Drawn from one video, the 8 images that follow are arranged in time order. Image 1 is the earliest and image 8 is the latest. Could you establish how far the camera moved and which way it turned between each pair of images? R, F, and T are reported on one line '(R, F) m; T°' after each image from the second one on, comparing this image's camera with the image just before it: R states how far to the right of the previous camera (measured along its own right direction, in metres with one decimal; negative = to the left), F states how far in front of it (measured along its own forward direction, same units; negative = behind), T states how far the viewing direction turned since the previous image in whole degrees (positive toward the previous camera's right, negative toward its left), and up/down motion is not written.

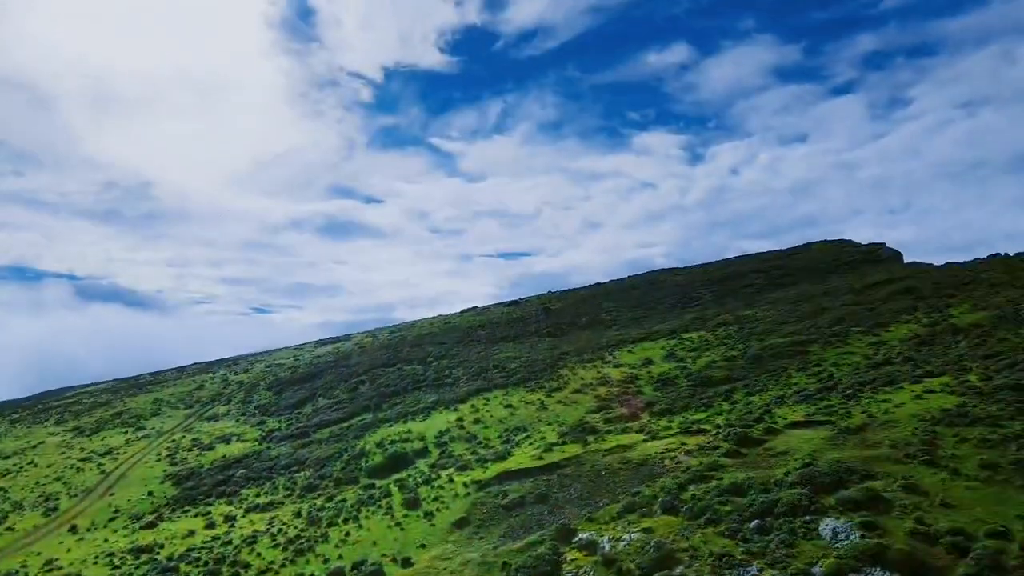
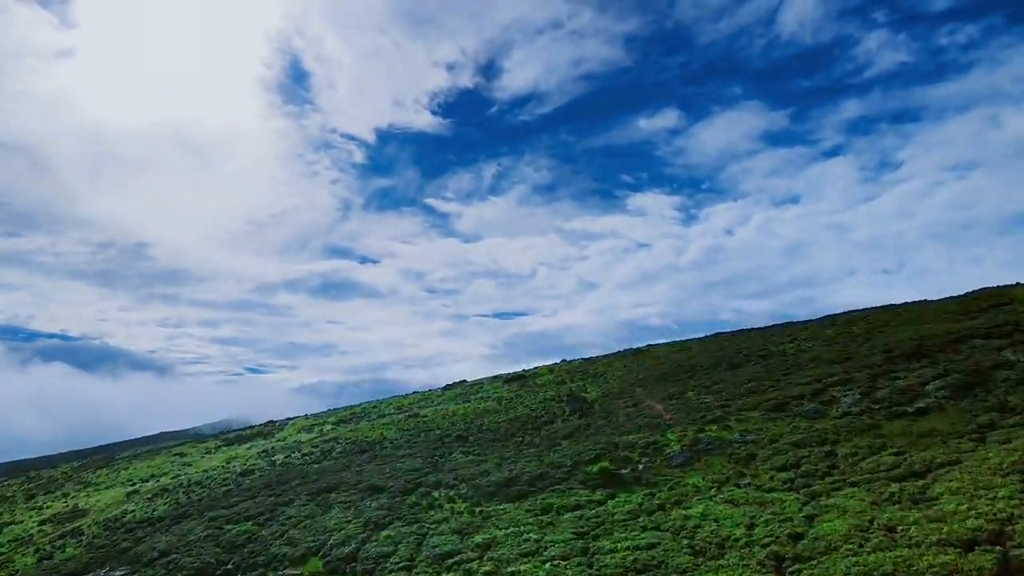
(-0.9, +43.4) m; 0°
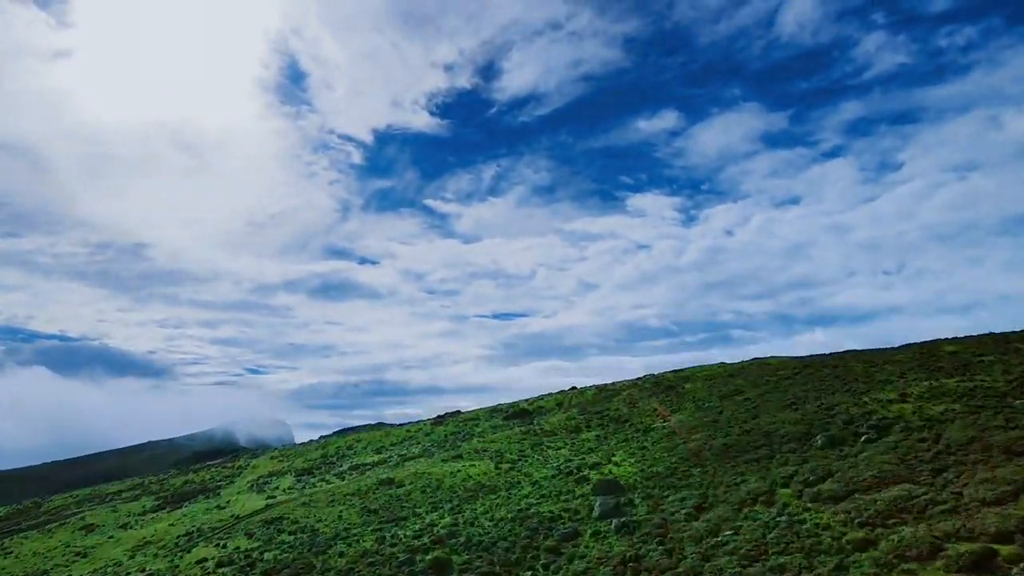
(-0.3, +17.8) m; 0°
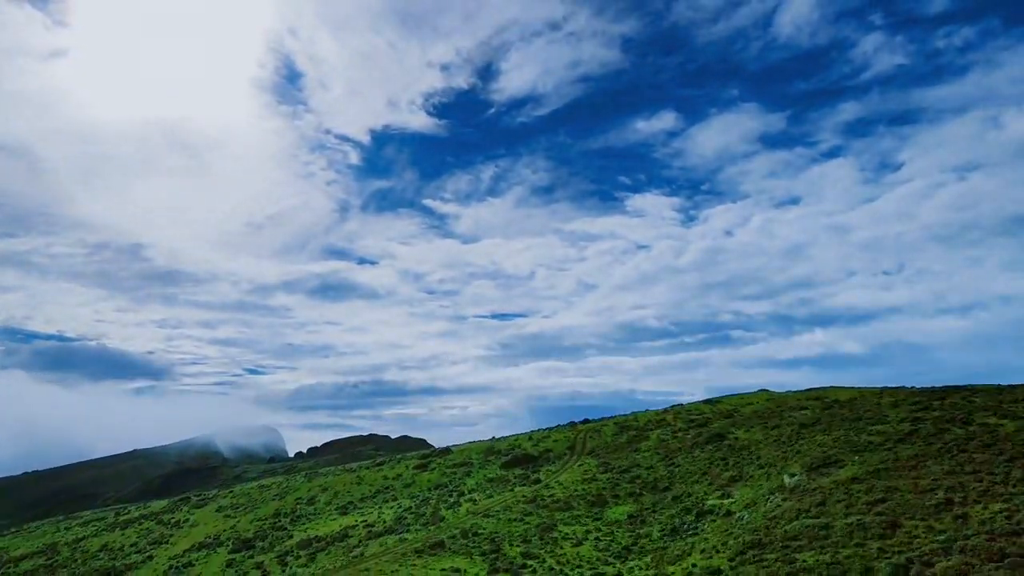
(-0.1, +18.8) m; 0°
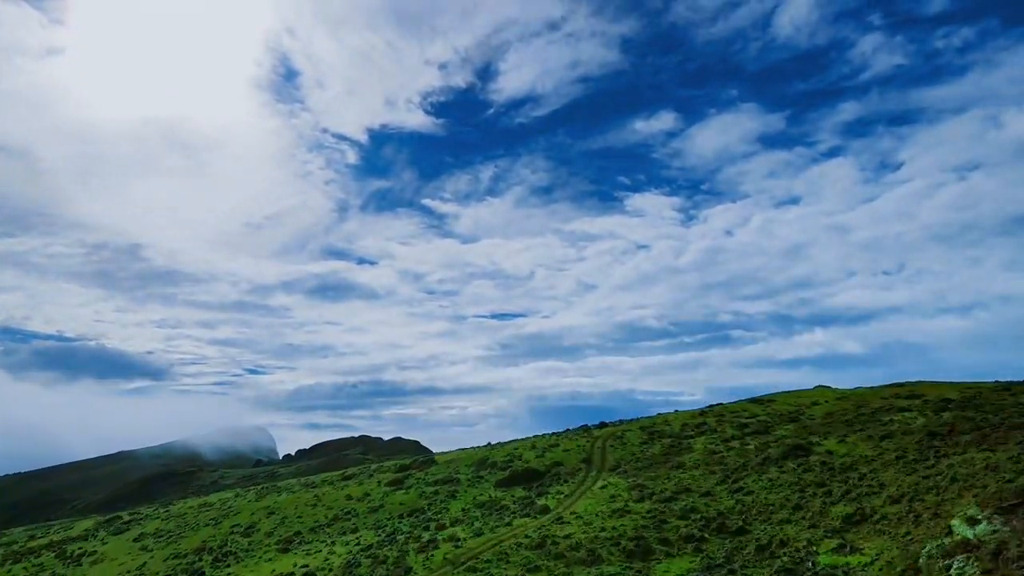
(+0.1, +18.2) m; 0°
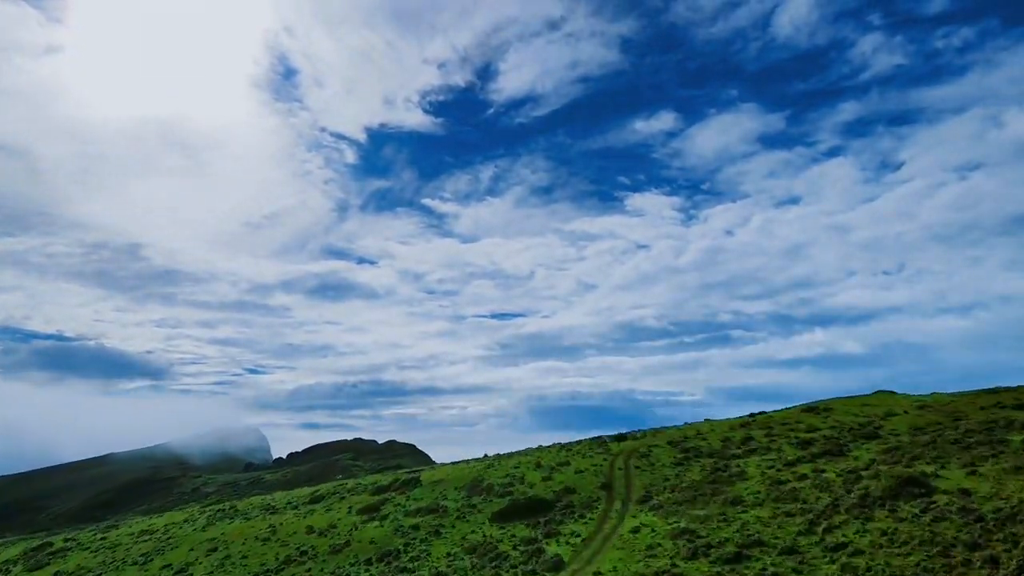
(+0.8, +8.5) m; 0°
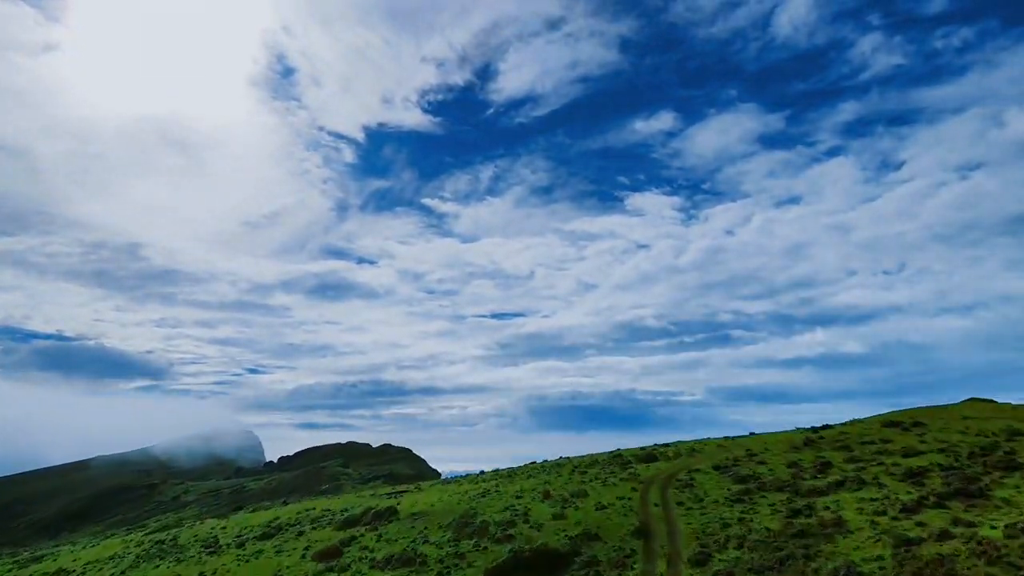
(-0.1, +16.8) m; 0°
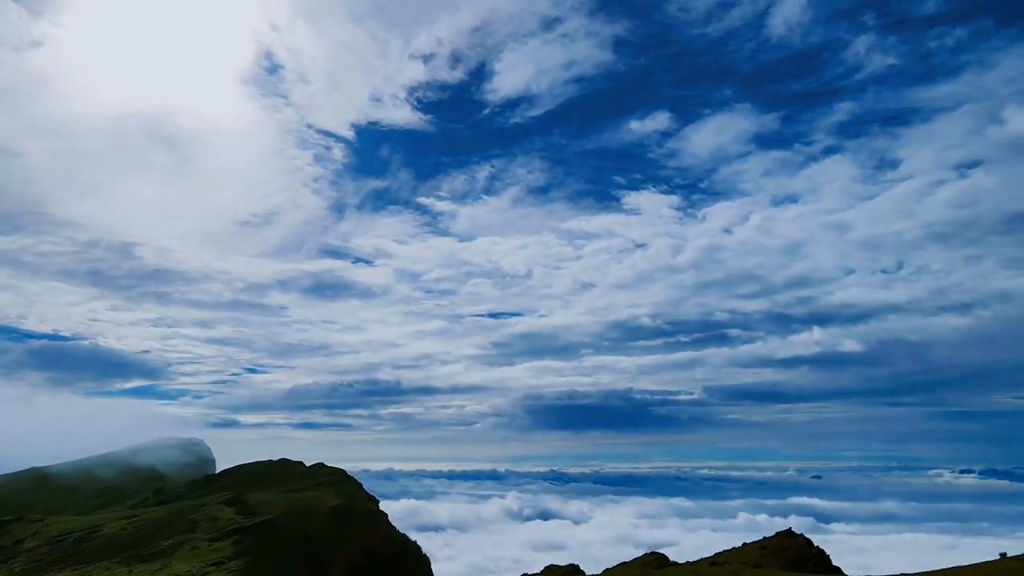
(+17.1, +58.9) m; 0°
